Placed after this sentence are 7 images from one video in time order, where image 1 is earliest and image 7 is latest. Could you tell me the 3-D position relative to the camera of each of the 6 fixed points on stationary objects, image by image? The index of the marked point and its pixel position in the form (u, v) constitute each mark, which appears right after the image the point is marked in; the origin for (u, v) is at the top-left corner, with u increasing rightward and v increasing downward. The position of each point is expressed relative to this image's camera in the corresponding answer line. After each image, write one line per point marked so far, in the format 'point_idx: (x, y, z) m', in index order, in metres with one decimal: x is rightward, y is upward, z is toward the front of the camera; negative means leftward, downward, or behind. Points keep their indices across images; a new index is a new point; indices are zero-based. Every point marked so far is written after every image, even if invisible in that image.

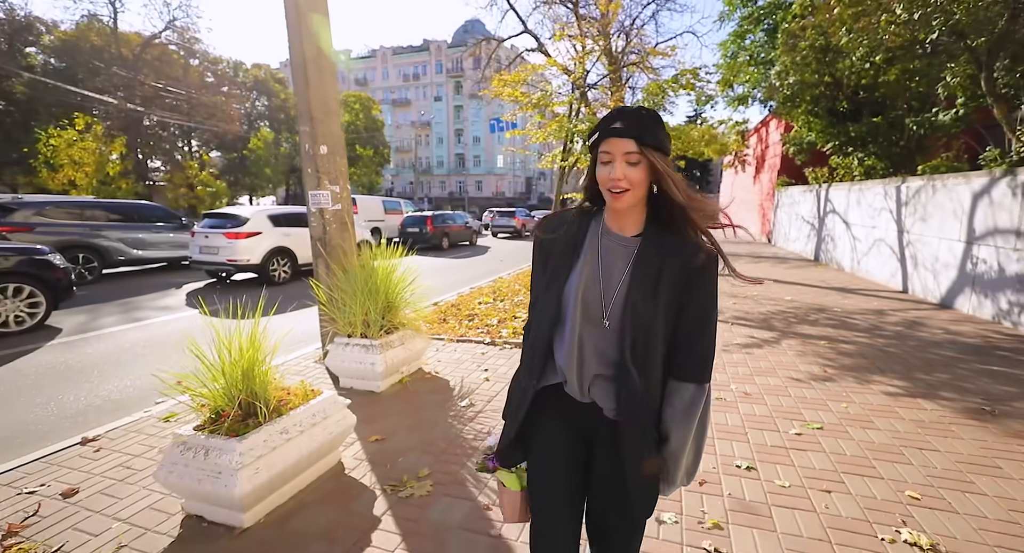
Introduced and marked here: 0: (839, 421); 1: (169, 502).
0: (+2.4, -1.0, +3.3) m
1: (-1.9, -1.2, +2.5) m
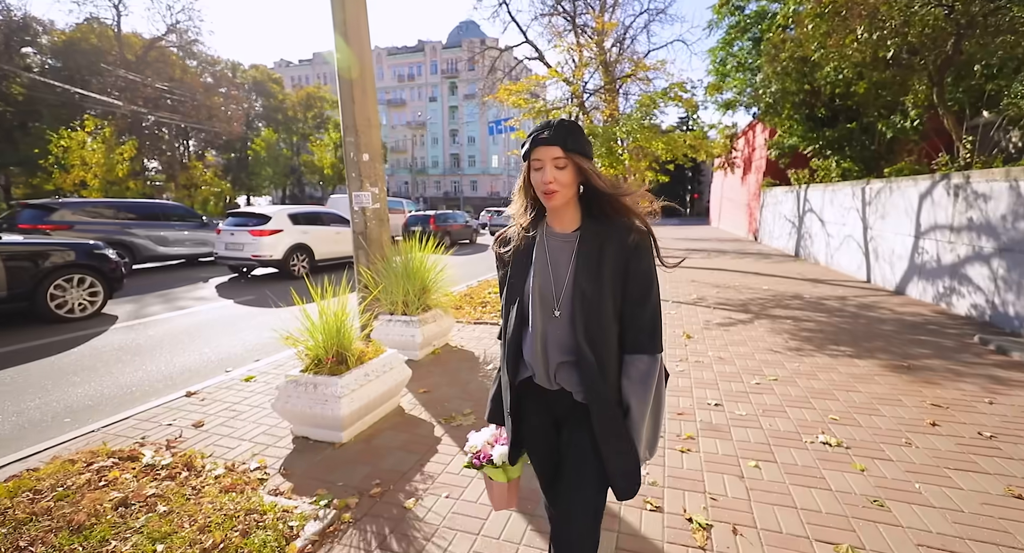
0: (+2.5, -0.9, +4.2) m
1: (-1.7, -1.1, +3.3) m
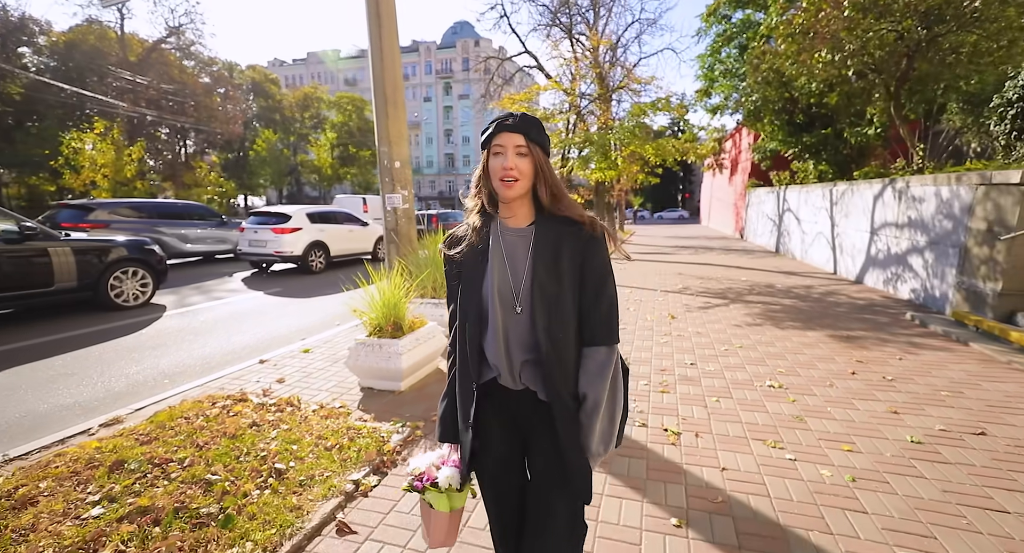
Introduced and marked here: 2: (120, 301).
0: (+2.7, -0.7, +5.1) m
1: (-1.5, -1.0, +4.2) m
2: (-6.4, -0.4, +7.5) m
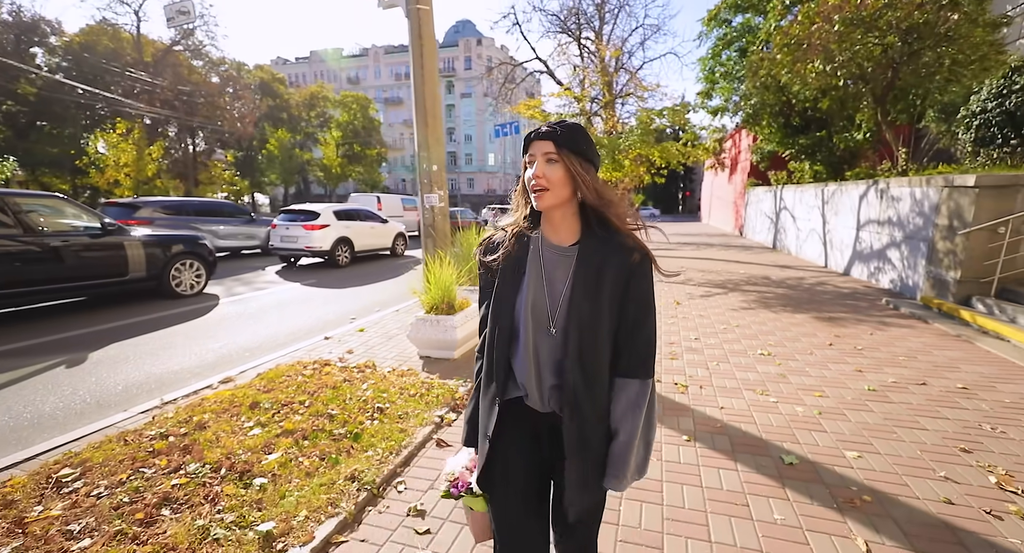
0: (+3.1, -0.6, +5.9) m
1: (-1.2, -0.8, +5.0) m
2: (-6.0, -0.2, +8.3) m
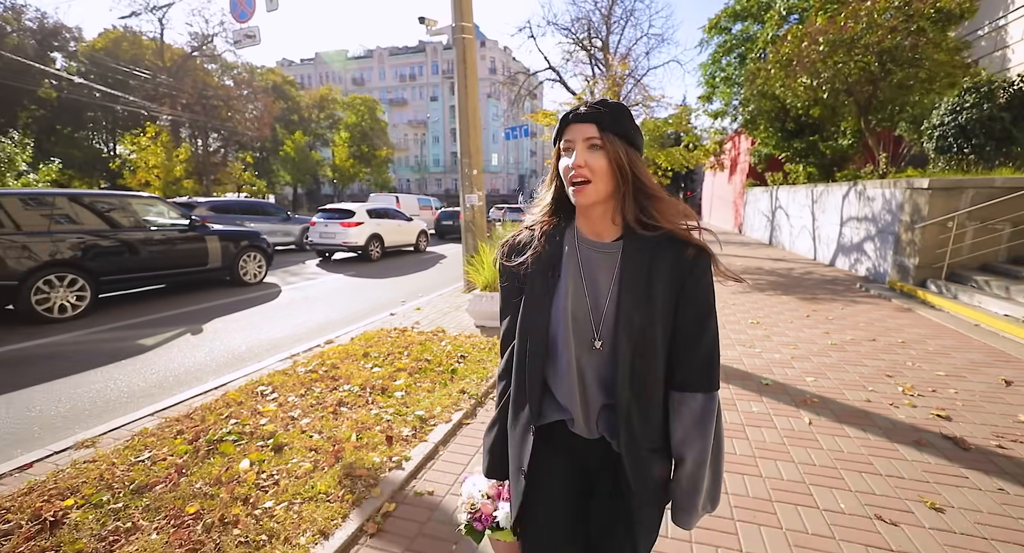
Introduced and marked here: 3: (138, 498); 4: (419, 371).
0: (+3.6, -0.4, +7.1) m
1: (-0.7, -0.6, +6.2) m
2: (-5.5, 0.0, +9.5) m
3: (-2.0, -1.2, +2.4) m
4: (-0.9, -0.9, +4.3) m
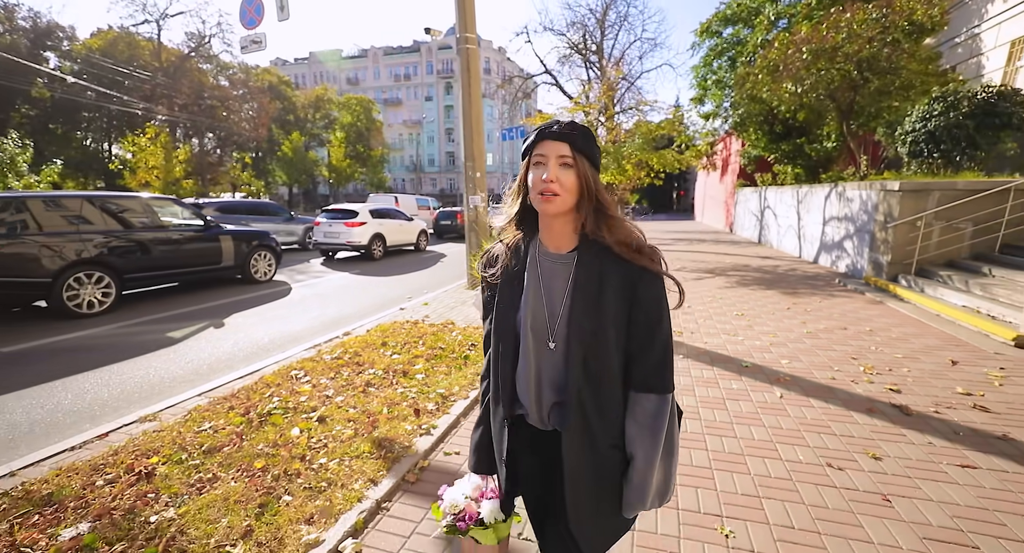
0: (+3.6, -0.3, +7.6) m
1: (-0.6, -0.6, +6.7) m
2: (-5.5, 0.0, +9.9) m
3: (-1.9, -1.1, +2.9) m
4: (-0.8, -0.8, +4.7) m
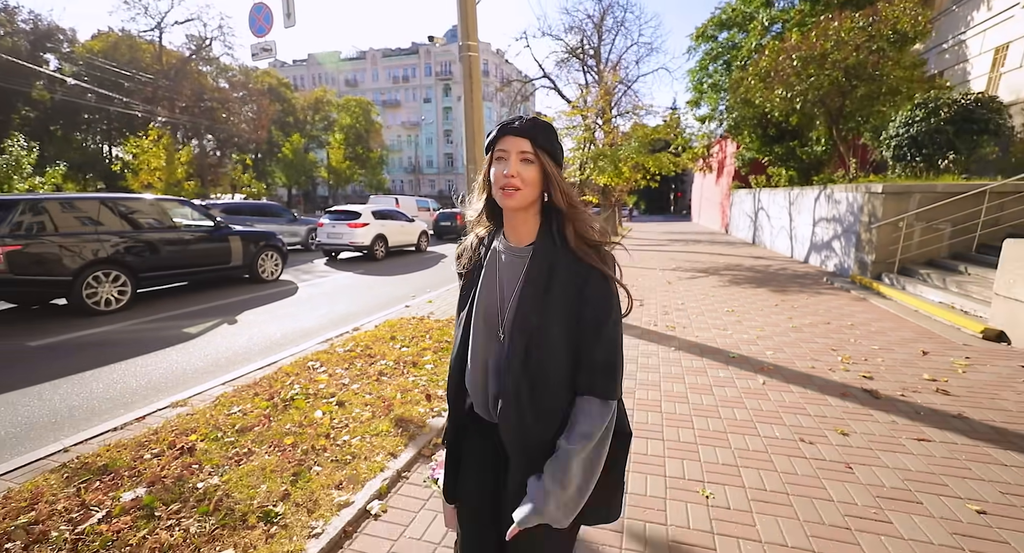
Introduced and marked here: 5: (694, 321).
0: (+3.6, -0.3, +7.9) m
1: (-0.6, -0.6, +7.0) m
2: (-5.5, 0.0, +10.1) m
3: (-1.8, -1.1, +3.1) m
4: (-0.8, -0.8, +5.0) m
5: (+2.4, -0.6, +6.1) m
